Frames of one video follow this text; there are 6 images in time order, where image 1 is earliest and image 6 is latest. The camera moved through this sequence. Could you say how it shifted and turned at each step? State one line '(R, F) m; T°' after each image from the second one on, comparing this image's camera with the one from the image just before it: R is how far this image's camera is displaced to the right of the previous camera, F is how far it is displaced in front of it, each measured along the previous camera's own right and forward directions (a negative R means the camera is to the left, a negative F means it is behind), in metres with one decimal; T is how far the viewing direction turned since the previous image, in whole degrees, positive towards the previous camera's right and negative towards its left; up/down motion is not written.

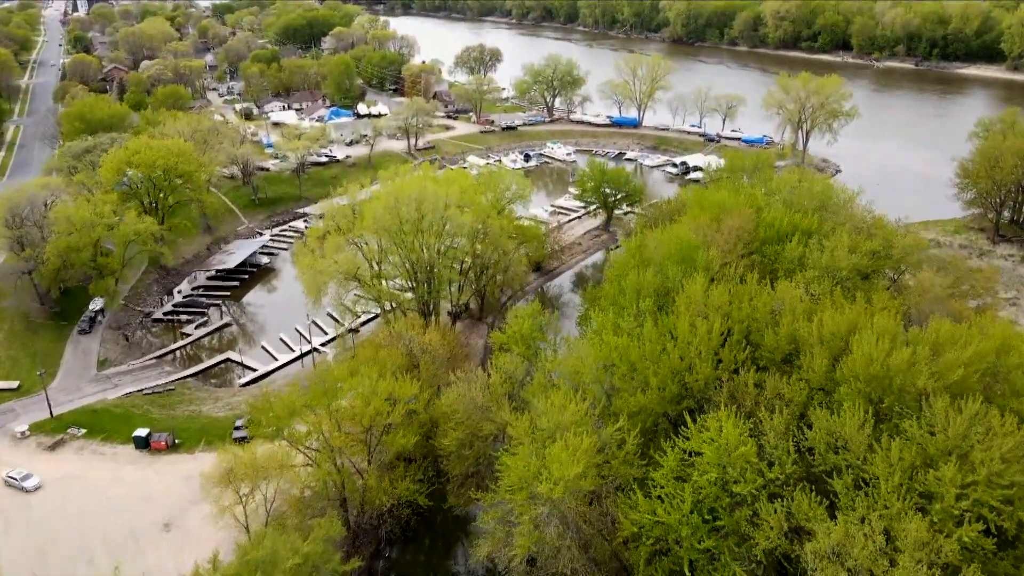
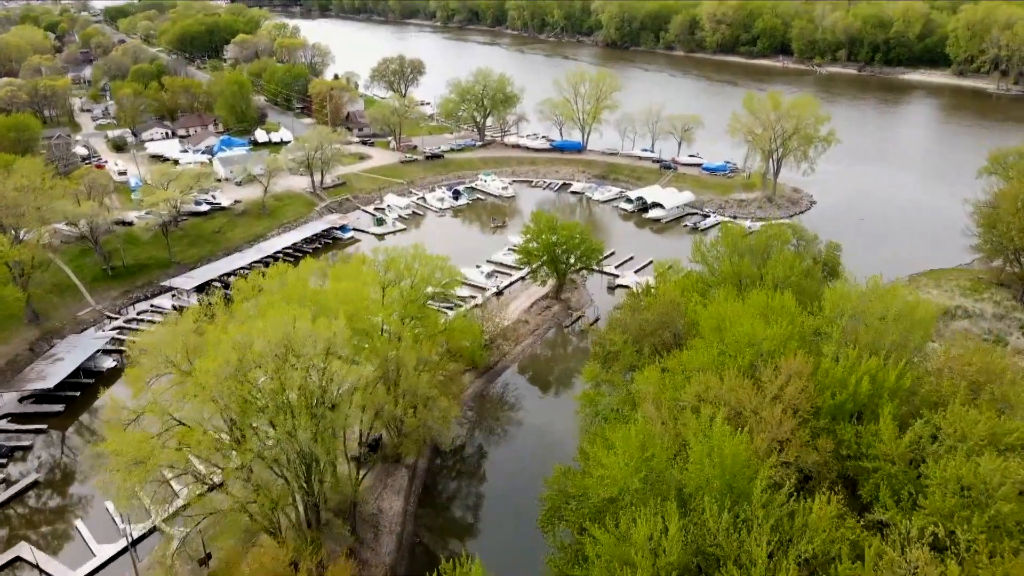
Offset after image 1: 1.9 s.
(+0.5, +11.2) m; +5°
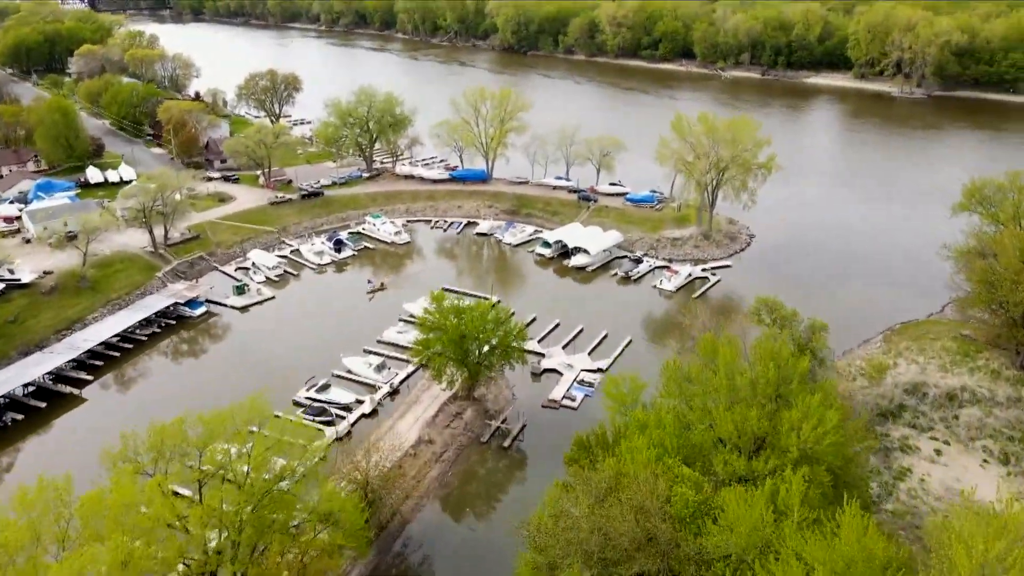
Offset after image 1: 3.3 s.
(+0.6, +10.0) m; +7°
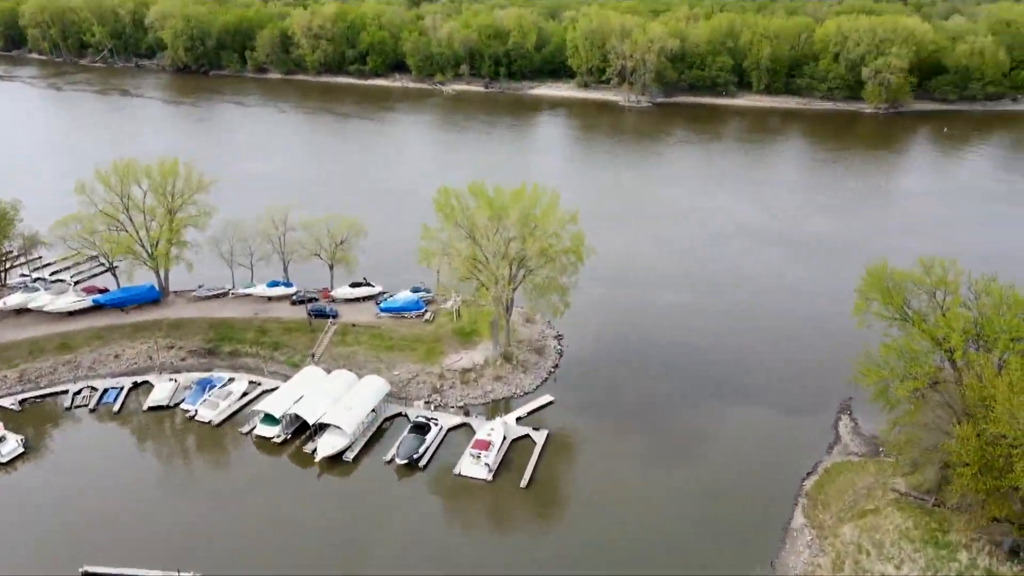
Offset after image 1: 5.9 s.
(+1.8, +17.7) m; +21°
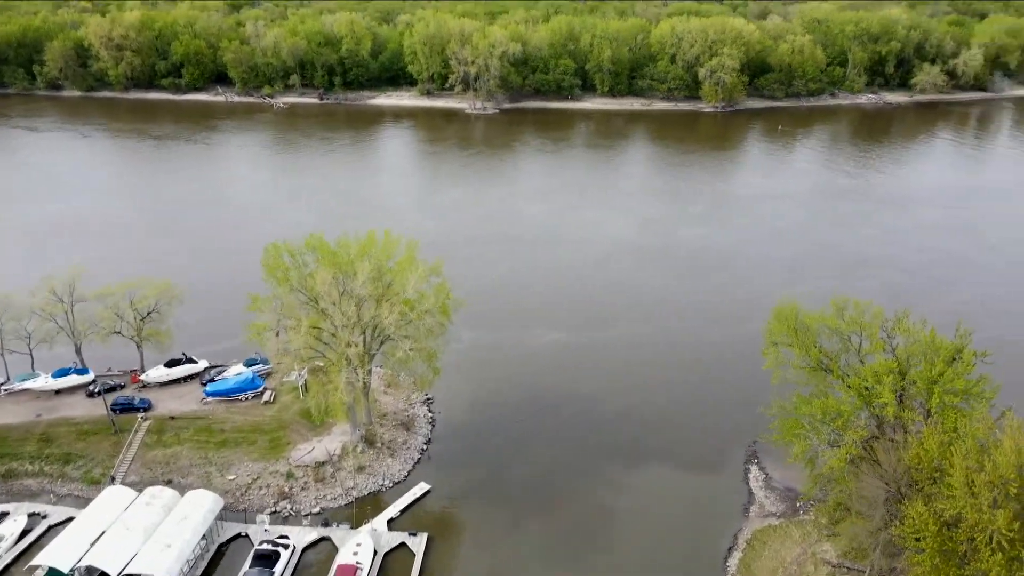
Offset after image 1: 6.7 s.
(+0.2, +5.5) m; +11°
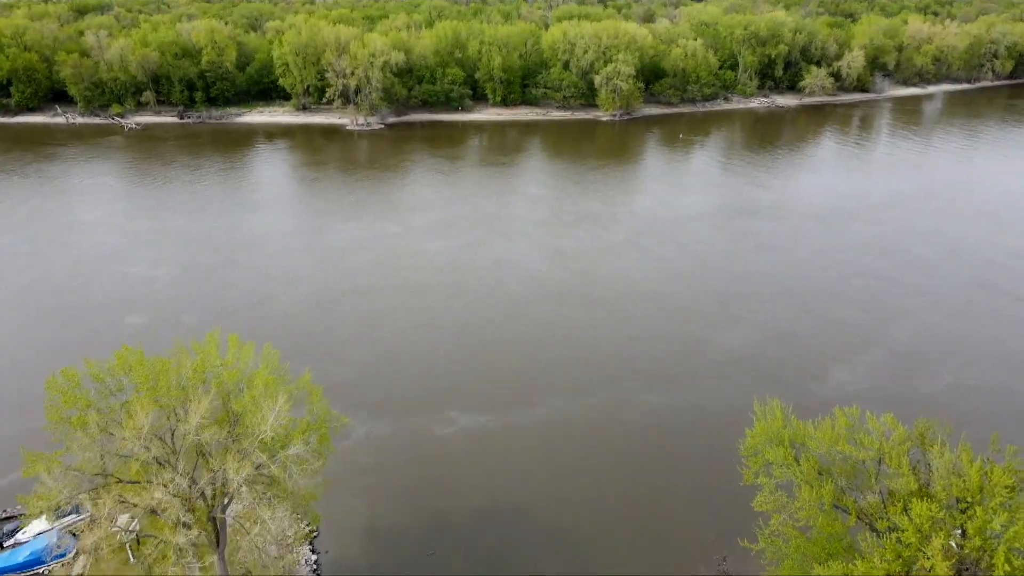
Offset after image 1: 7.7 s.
(+0.1, +7.3) m; +8°
